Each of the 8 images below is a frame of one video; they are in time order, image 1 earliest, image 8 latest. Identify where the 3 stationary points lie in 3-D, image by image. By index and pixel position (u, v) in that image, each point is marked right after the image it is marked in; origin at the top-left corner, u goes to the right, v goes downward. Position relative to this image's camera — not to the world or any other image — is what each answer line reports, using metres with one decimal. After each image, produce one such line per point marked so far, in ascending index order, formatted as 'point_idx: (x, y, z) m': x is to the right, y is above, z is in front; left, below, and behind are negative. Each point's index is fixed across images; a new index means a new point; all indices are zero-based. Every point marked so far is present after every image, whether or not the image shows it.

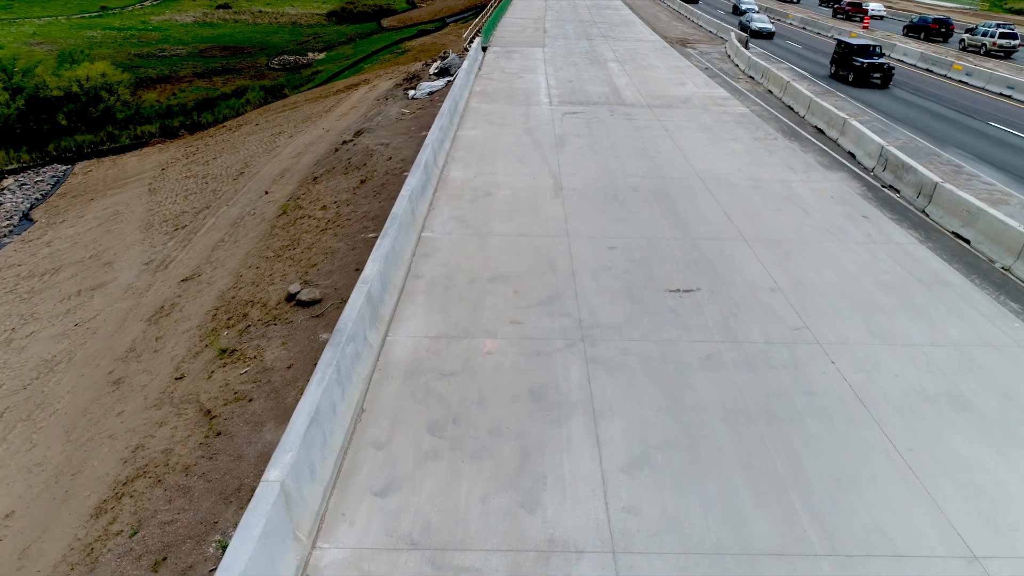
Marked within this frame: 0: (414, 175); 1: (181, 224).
0: (-1.2, +1.4, +11.8) m
1: (-5.8, +1.1, +16.9) m
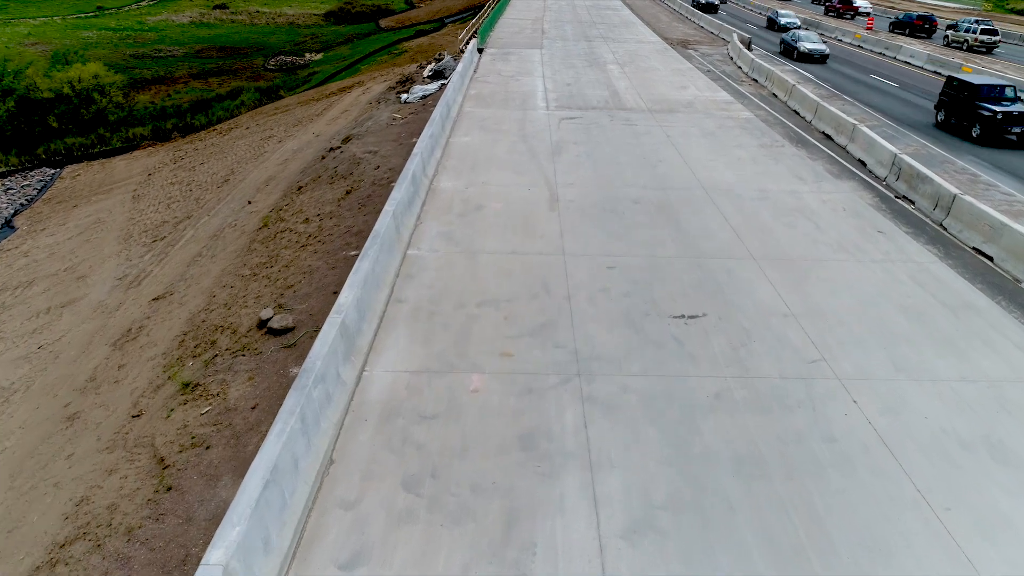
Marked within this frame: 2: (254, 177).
0: (-1.3, +1.1, +11.1) m
1: (-5.9, +0.9, +16.1) m
2: (-5.0, +2.2, +18.8) m
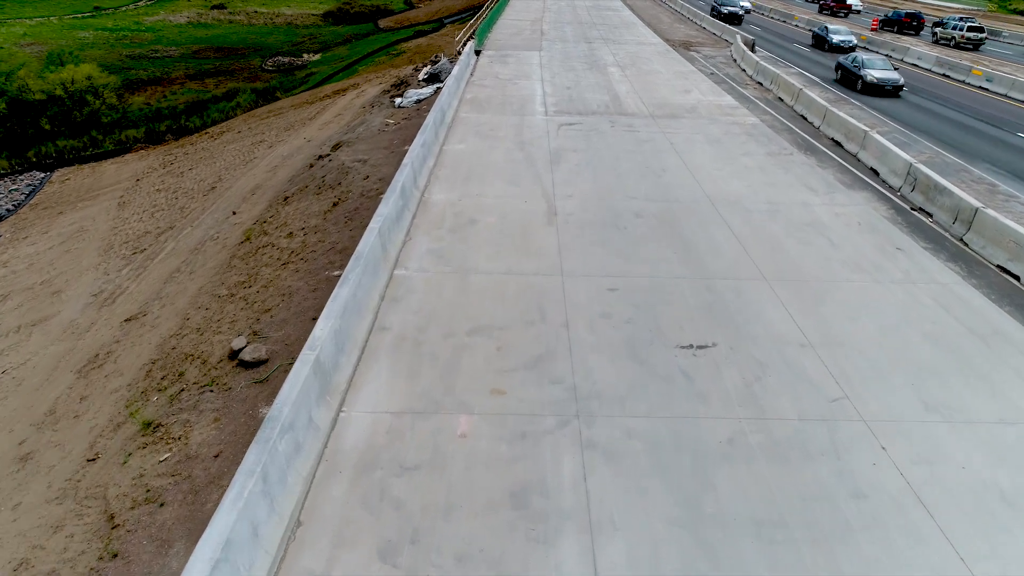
0: (-1.3, +0.9, +10.4) m
1: (-5.9, +0.6, +15.4) m
2: (-5.1, +1.9, +18.1) m
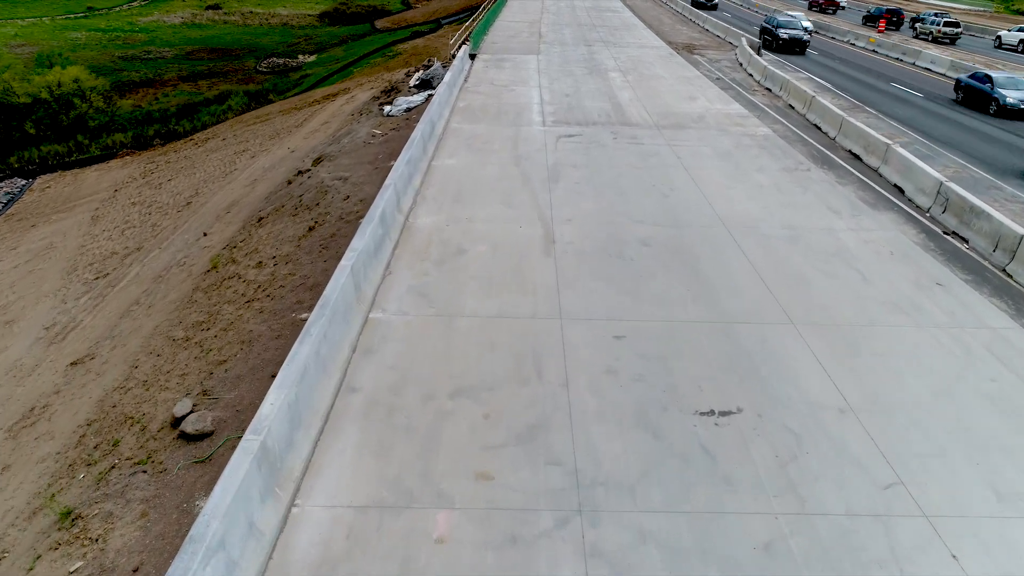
0: (-1.4, +0.5, +9.2) m
1: (-6.0, +0.2, +14.3) m
2: (-5.1, +1.5, +16.9) m
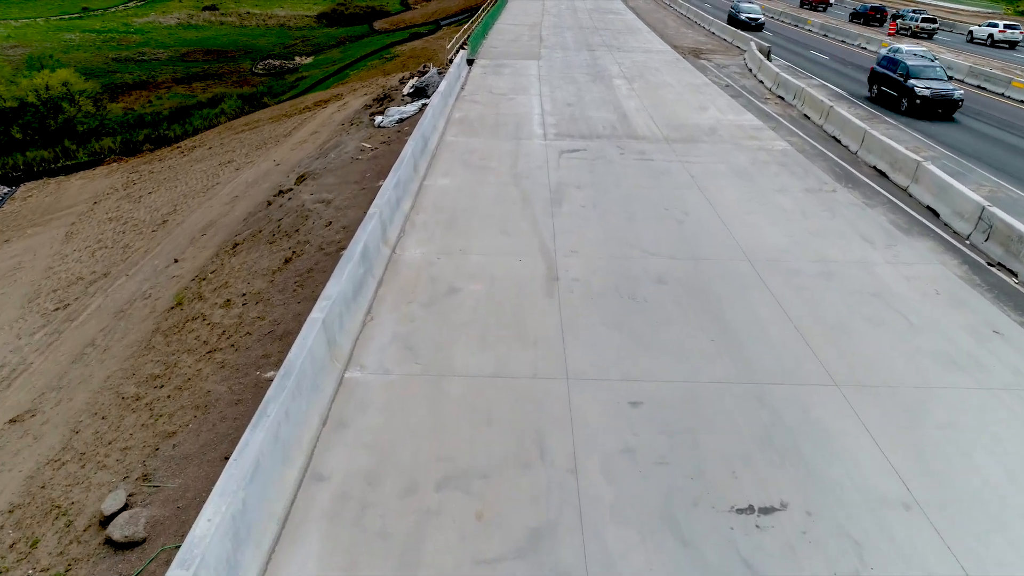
0: (-1.4, +0.1, +8.0) m
1: (-6.0, -0.2, +13.1) m
2: (-5.2, +1.1, +15.7) m
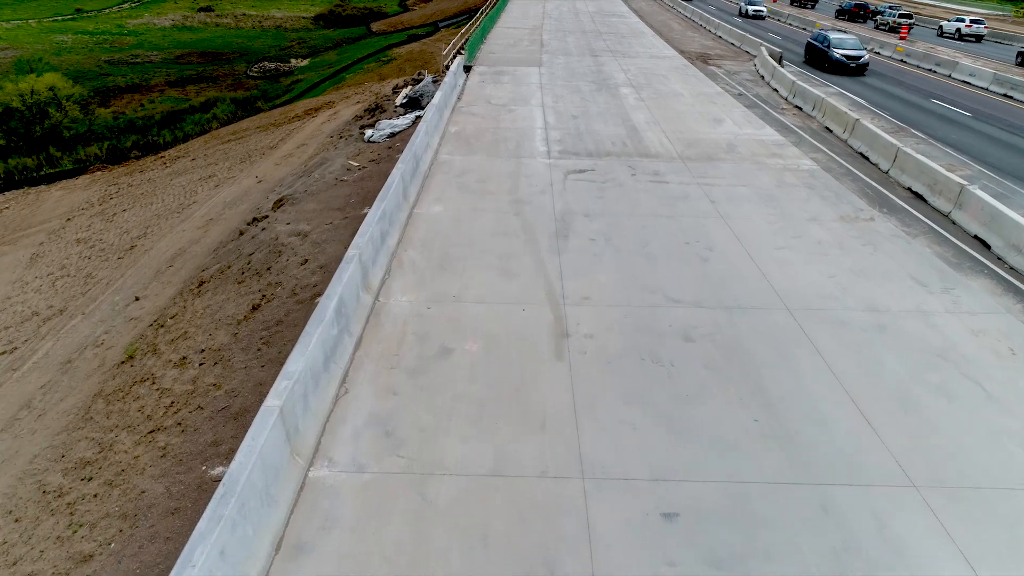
0: (-1.4, -0.4, +6.6) m
1: (-6.0, -0.7, +11.7) m
2: (-5.1, +0.6, +14.3) m
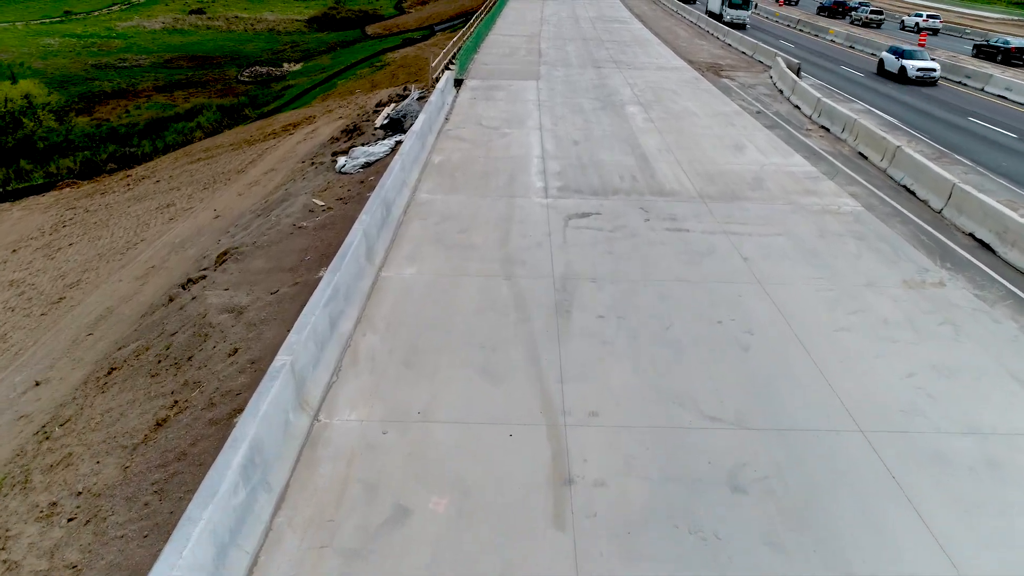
0: (-1.5, -1.2, +4.5) m
1: (-6.1, -1.5, +9.5) m
2: (-5.3, -0.2, +12.2) m
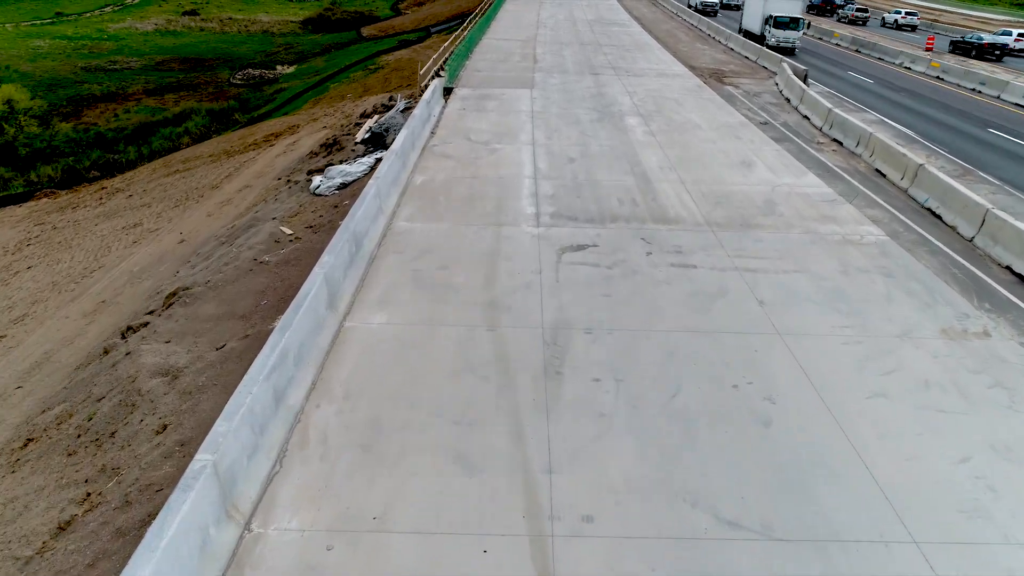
0: (-1.6, -1.6, +3.3) m
1: (-6.3, -1.9, +8.3) m
2: (-5.4, -0.6, +10.9) m
